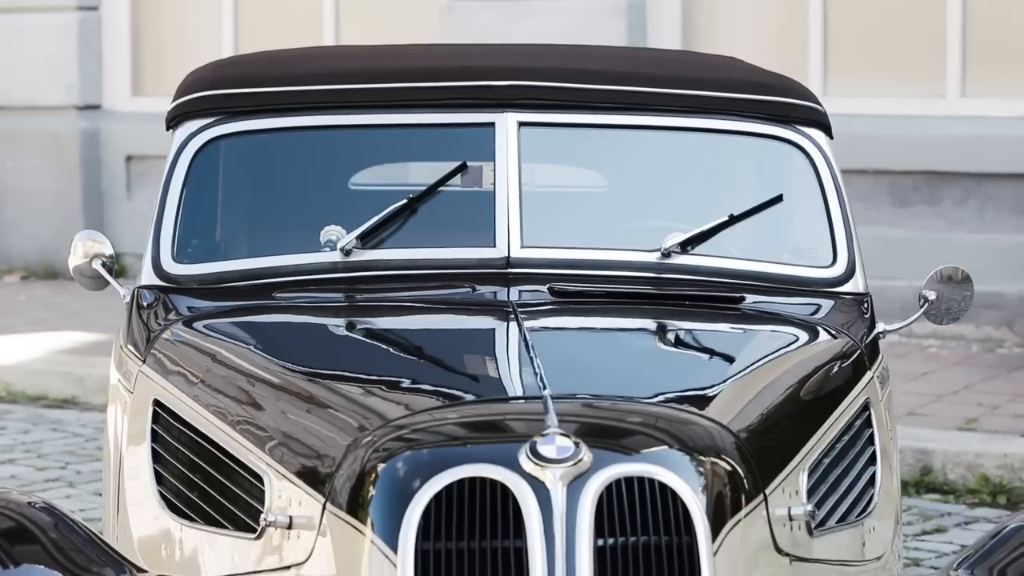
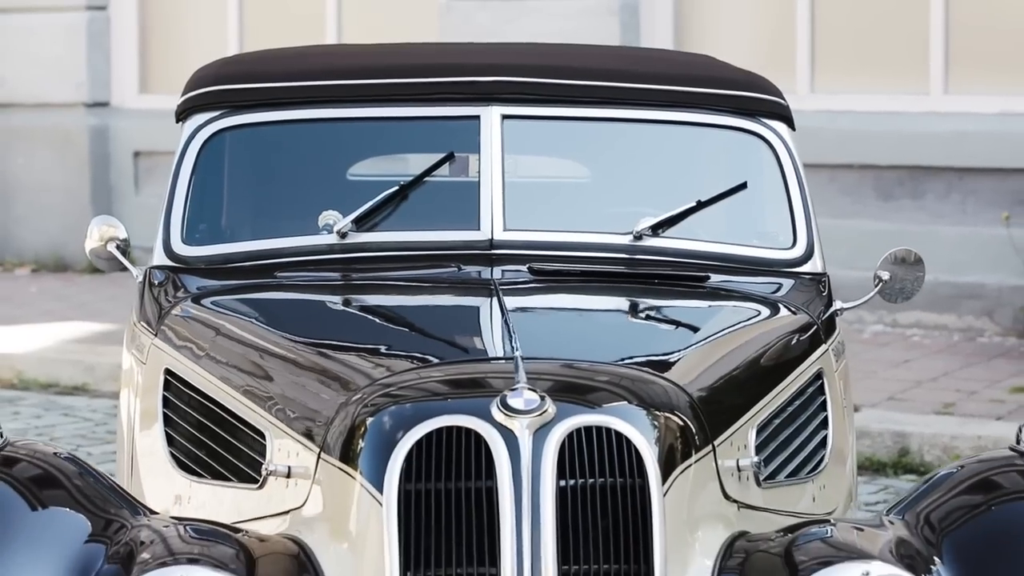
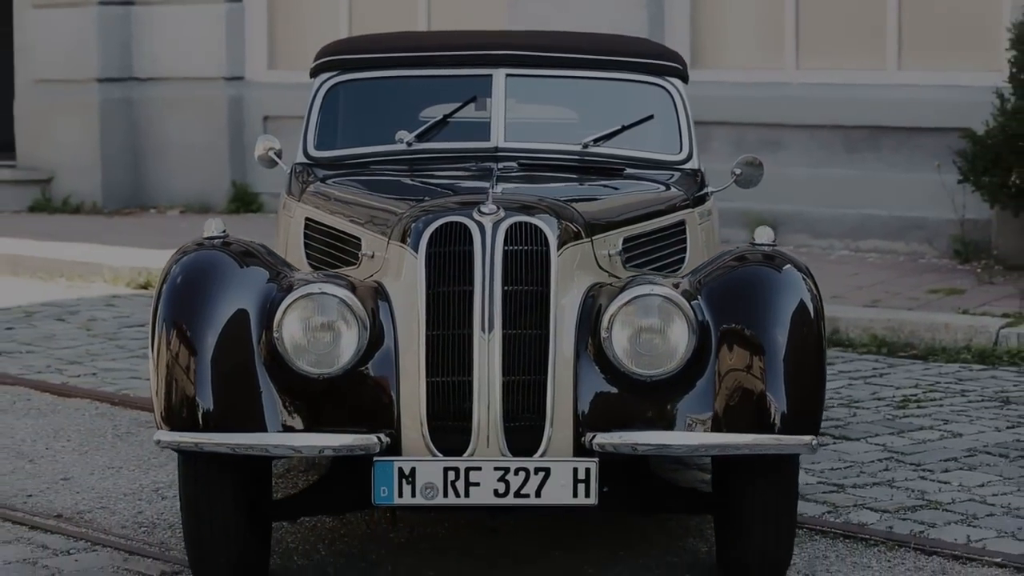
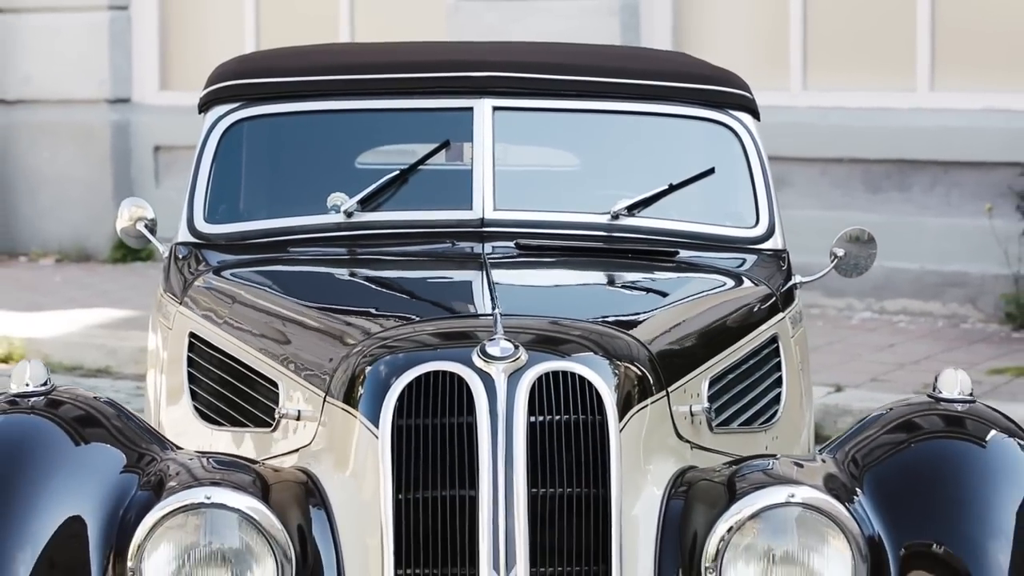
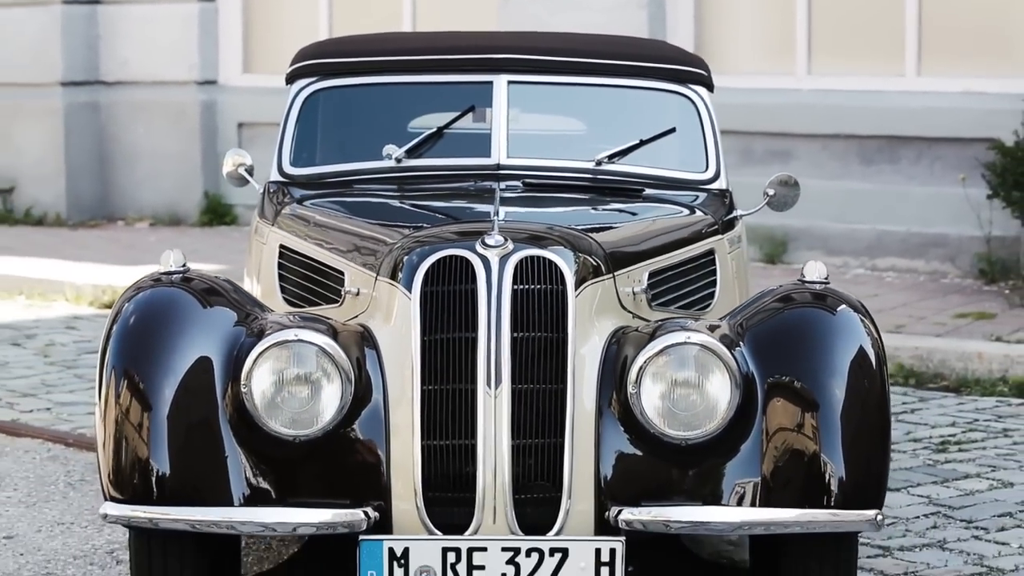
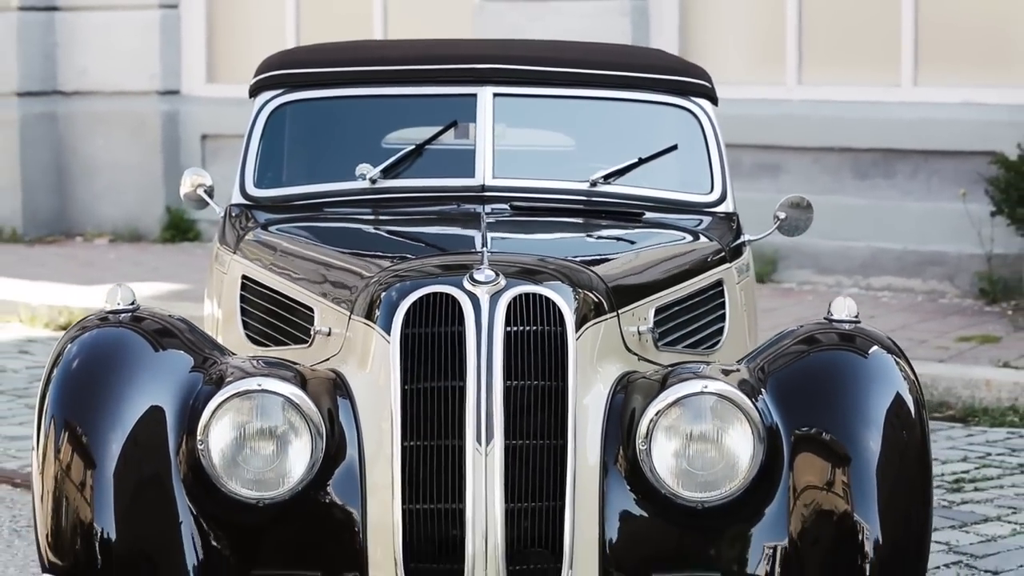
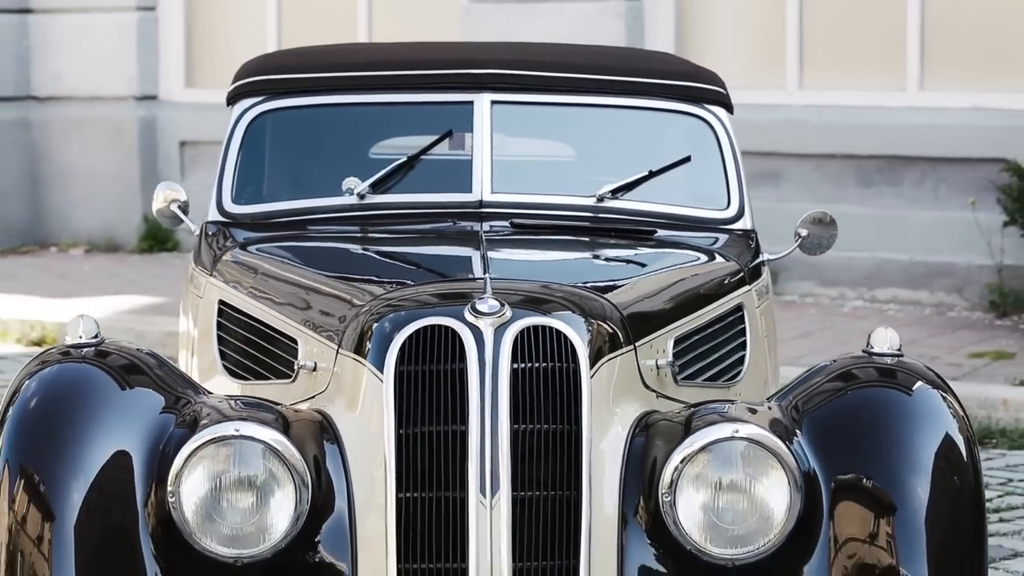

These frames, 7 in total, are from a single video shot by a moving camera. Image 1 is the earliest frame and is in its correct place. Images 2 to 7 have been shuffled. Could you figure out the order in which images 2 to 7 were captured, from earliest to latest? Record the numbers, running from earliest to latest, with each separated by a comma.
2, 4, 7, 6, 5, 3
